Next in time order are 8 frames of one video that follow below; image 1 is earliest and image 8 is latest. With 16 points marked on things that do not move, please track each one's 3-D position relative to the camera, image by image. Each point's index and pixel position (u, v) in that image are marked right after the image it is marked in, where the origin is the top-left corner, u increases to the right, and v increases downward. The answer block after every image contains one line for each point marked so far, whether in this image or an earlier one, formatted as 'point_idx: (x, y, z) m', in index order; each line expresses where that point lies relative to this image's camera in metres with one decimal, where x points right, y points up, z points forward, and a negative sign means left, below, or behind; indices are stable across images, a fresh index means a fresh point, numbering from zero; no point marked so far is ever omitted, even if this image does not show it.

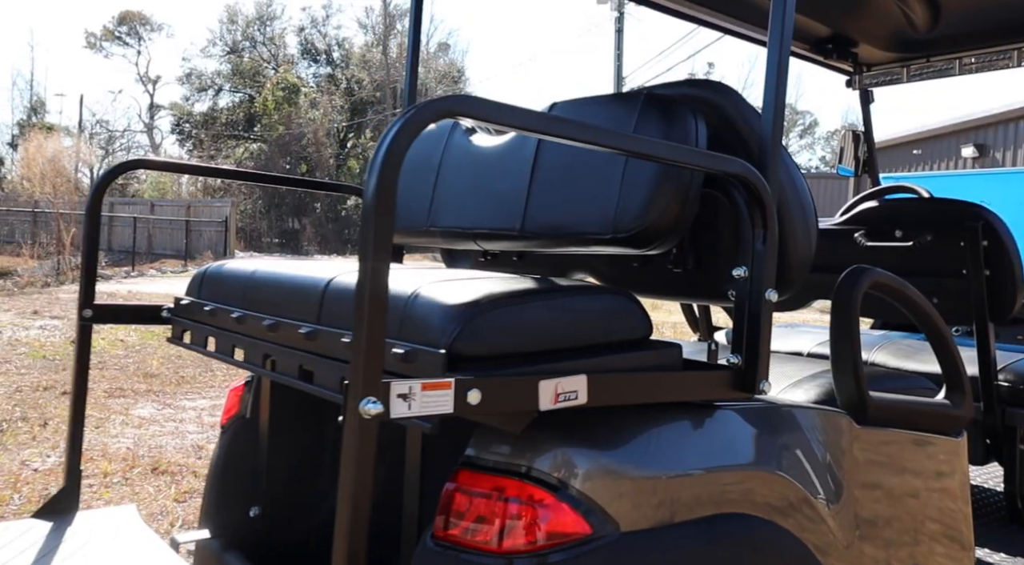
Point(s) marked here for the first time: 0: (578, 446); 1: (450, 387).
0: (+0.1, -0.2, +1.1) m
1: (-0.1, -0.1, +1.0) m
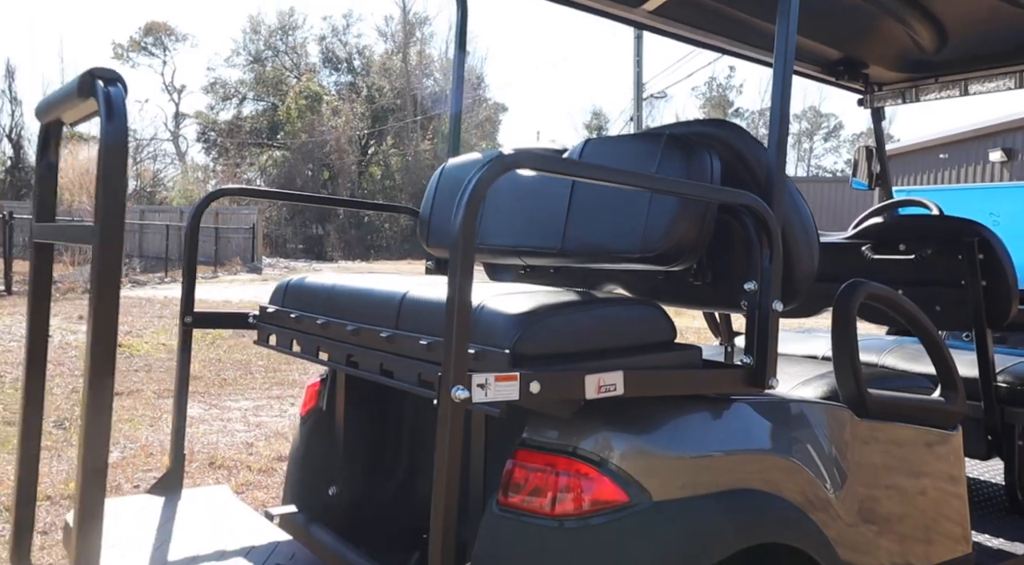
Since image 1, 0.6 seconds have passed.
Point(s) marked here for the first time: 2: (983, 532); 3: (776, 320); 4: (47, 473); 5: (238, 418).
0: (+0.2, -0.2, +1.3) m
1: (0.0, -0.1, +1.2) m
2: (+1.2, -0.6, +2.1) m
3: (+0.5, -0.1, +1.5) m
4: (-2.4, -1.0, +4.2) m
5: (-2.0, -1.0, +5.8) m
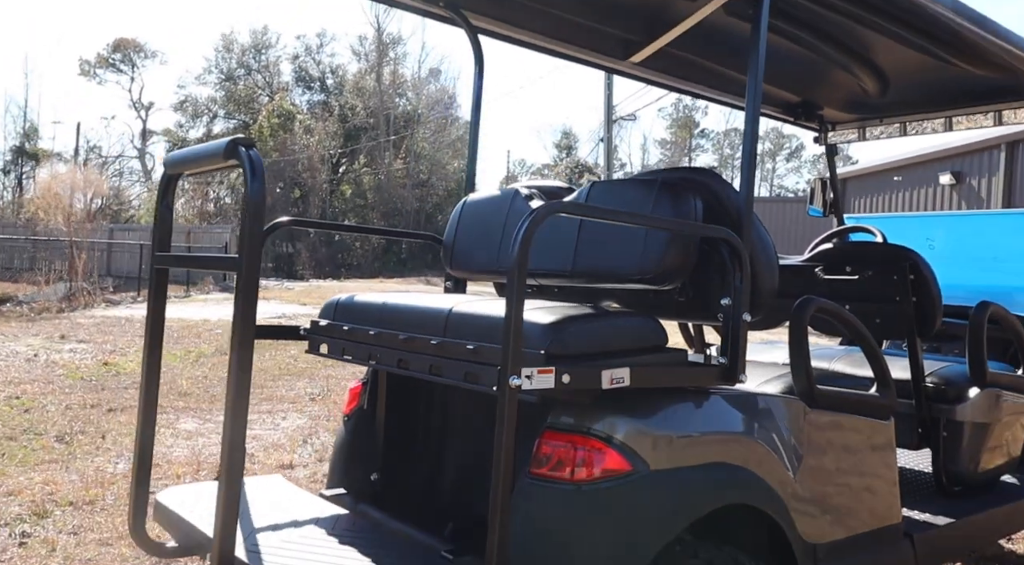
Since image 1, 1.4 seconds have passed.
0: (+0.2, -0.3, +1.7) m
1: (+0.1, -0.2, +1.6) m
2: (+1.3, -0.7, +2.5) m
3: (+0.5, -0.1, +1.9) m
4: (-2.4, -1.1, +4.4) m
5: (-2.1, -1.1, +6.0) m
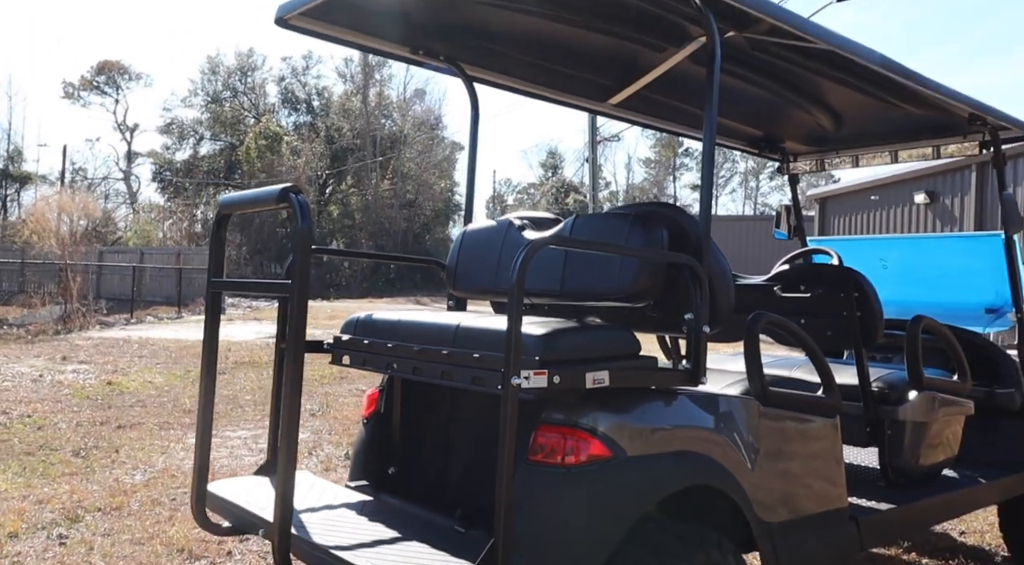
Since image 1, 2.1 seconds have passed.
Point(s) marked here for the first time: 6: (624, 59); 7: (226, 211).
0: (+0.2, -0.3, +2.1) m
1: (+0.1, -0.2, +1.9) m
2: (+1.2, -0.8, +2.9) m
3: (+0.5, -0.2, +2.2) m
4: (-2.5, -1.2, +4.7) m
5: (-2.1, -1.3, +6.3) m
6: (+0.4, +0.8, +3.1) m
7: (-0.7, +0.2, +2.1) m
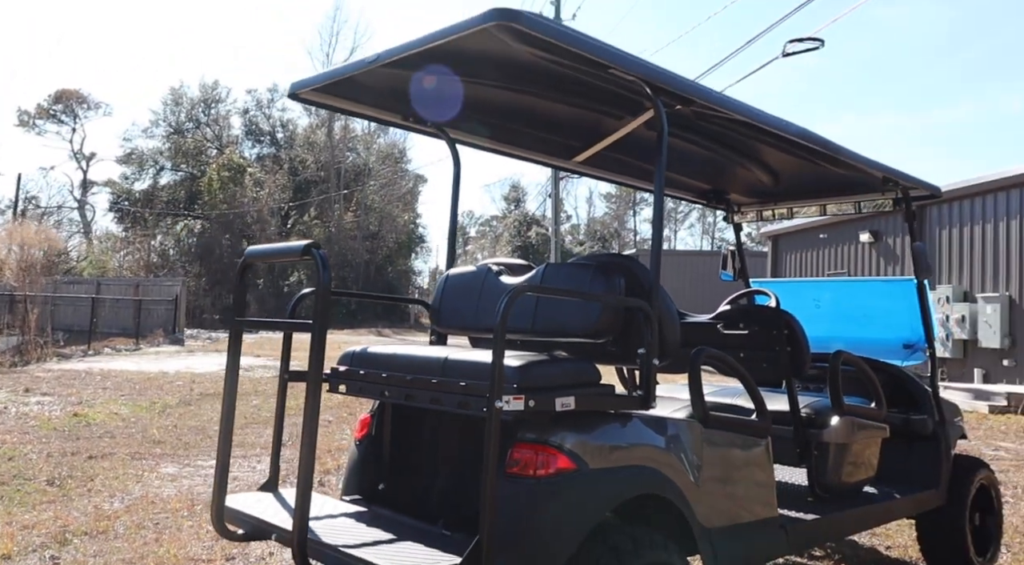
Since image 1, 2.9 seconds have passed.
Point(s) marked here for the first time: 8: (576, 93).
0: (+0.2, -0.4, +2.5) m
1: (0.0, -0.3, +2.3) m
2: (+1.1, -0.9, +3.3) m
3: (+0.5, -0.3, +2.6) m
4: (-2.7, -1.4, +4.9) m
5: (-2.4, -1.5, +6.5) m
6: (+0.3, +0.7, +3.5) m
7: (-0.8, +0.1, +2.5) m
8: (+0.2, +0.7, +3.1) m
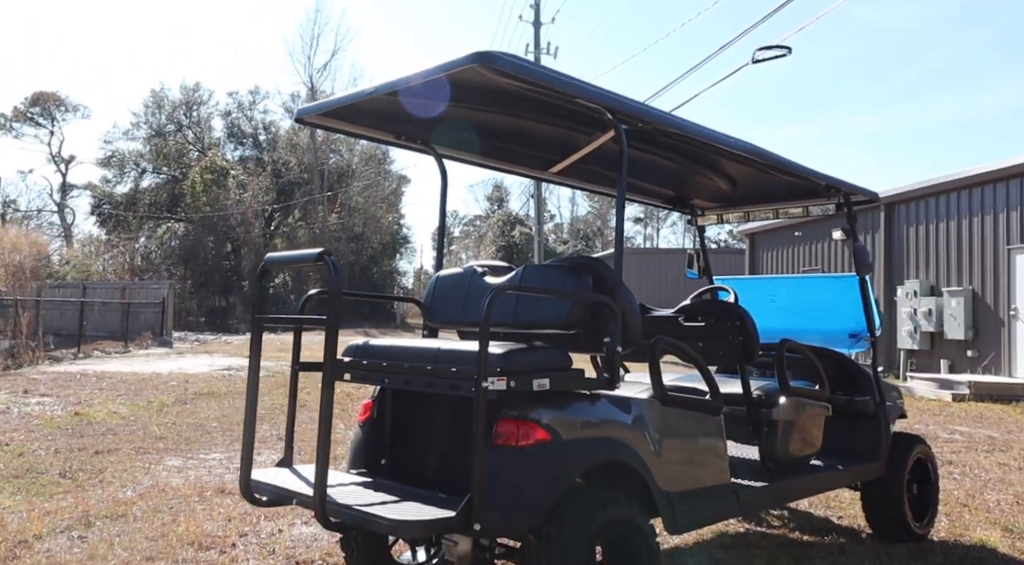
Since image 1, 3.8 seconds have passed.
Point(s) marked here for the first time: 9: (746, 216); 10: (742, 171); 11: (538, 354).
0: (+0.1, -0.4, +2.9) m
1: (0.0, -0.3, +2.7) m
2: (+1.1, -0.9, +3.7) m
3: (+0.4, -0.3, +3.1) m
4: (-2.8, -1.4, +5.3) m
5: (-2.5, -1.6, +6.9) m
6: (+0.2, +0.7, +3.9) m
7: (-0.9, +0.1, +2.9) m
8: (+0.2, +0.7, +3.5) m
9: (+1.5, +0.5, +5.3) m
10: (+1.3, +0.6, +4.4) m
11: (+0.1, -0.3, +2.9) m
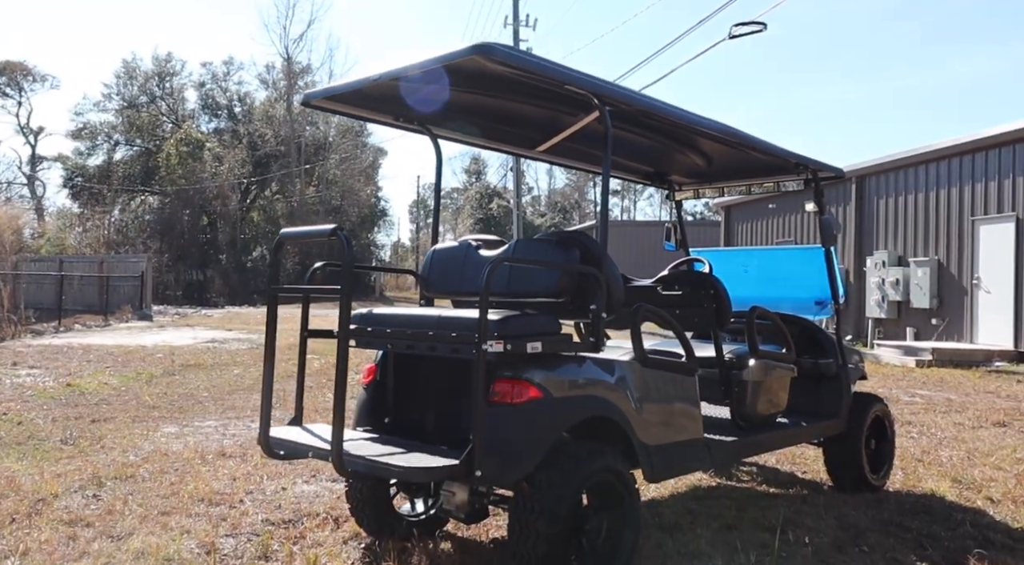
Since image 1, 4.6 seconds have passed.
0: (+0.1, -0.3, +3.2) m
1: (0.0, -0.2, +3.0) m
2: (+1.0, -0.8, +4.1) m
3: (+0.4, -0.2, +3.4) m
4: (-2.8, -1.3, +5.5) m
5: (-2.6, -1.3, +7.2) m
6: (+0.2, +0.8, +4.2) m
7: (-0.9, +0.2, +3.1) m
8: (+0.1, +0.9, +3.8) m
9: (+1.5, +0.6, +5.6) m
10: (+1.2, +0.8, +4.7) m
11: (+0.1, -0.2, +3.2) m
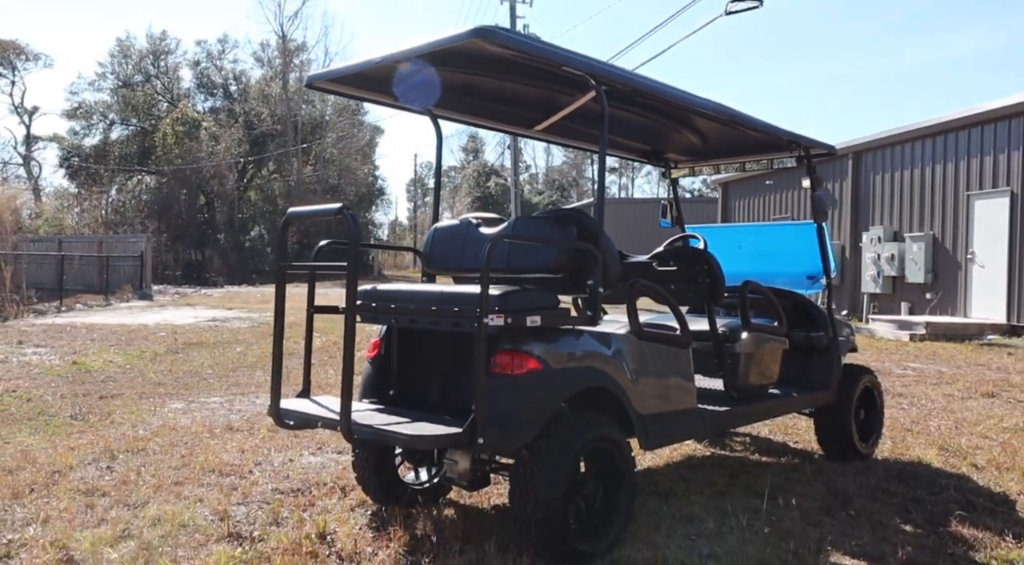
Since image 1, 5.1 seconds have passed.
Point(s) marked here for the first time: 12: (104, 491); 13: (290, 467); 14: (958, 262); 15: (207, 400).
0: (+0.1, -0.2, +3.3) m
1: (0.0, -0.1, +3.1) m
2: (+1.0, -0.6, +4.2) m
3: (+0.4, -0.1, +3.5) m
4: (-2.8, -1.1, +5.7) m
5: (-2.6, -1.1, +7.3) m
6: (+0.2, +1.0, +4.3) m
7: (-0.9, +0.3, +3.3) m
8: (+0.1, +1.0, +3.9) m
9: (+1.4, +0.8, +5.7) m
10: (+1.2, +0.9, +4.8) m
11: (+0.1, -0.1, +3.3) m
12: (-2.1, -1.1, +4.2) m
13: (-1.3, -1.1, +4.8) m
14: (+6.4, +0.3, +11.6) m
15: (-2.9, -1.1, +7.8) m
